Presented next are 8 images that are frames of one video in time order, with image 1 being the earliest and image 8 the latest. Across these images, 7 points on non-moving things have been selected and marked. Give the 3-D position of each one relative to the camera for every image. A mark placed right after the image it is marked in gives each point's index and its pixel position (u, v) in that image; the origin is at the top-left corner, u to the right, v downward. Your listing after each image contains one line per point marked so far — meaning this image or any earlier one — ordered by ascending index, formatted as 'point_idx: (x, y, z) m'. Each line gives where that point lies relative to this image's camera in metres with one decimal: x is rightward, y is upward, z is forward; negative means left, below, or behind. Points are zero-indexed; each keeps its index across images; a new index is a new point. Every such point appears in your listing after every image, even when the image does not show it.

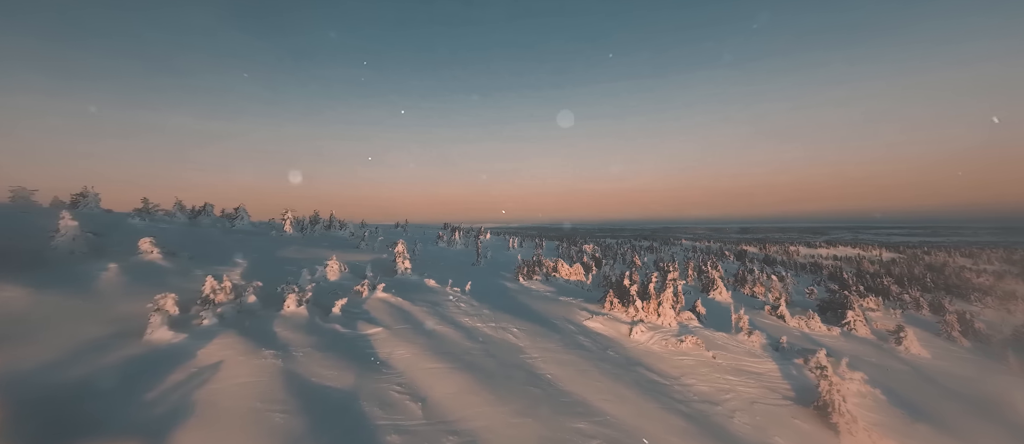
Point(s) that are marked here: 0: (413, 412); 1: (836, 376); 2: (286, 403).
0: (-2.8, -4.8, +10.3) m
1: (+9.5, -4.5, +12.3) m
2: (-5.8, -4.5, +10.2) m
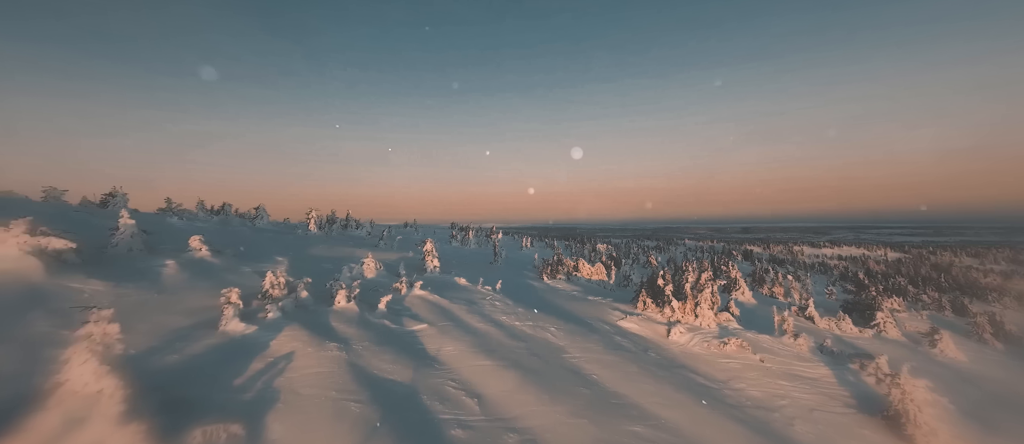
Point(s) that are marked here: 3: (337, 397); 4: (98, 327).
0: (-1.3, -4.9, +10.9) m
1: (+11.2, -4.6, +11.6) m
2: (-4.2, -4.6, +11.1) m
3: (-4.7, -4.6, +10.7) m
4: (-8.2, -1.9, +8.2) m
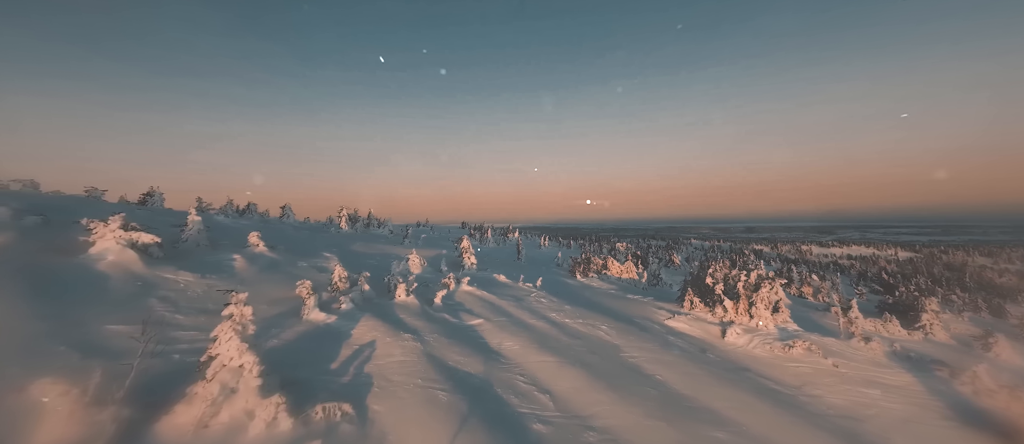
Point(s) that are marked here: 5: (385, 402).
0: (+0.9, -4.9, +11.3) m
1: (+13.4, -4.7, +10.2) m
2: (-2.0, -4.6, +11.8) m
3: (-2.5, -4.6, +11.6) m
4: (-6.3, -1.9, +9.6) m
5: (-3.2, -4.6, +10.5) m
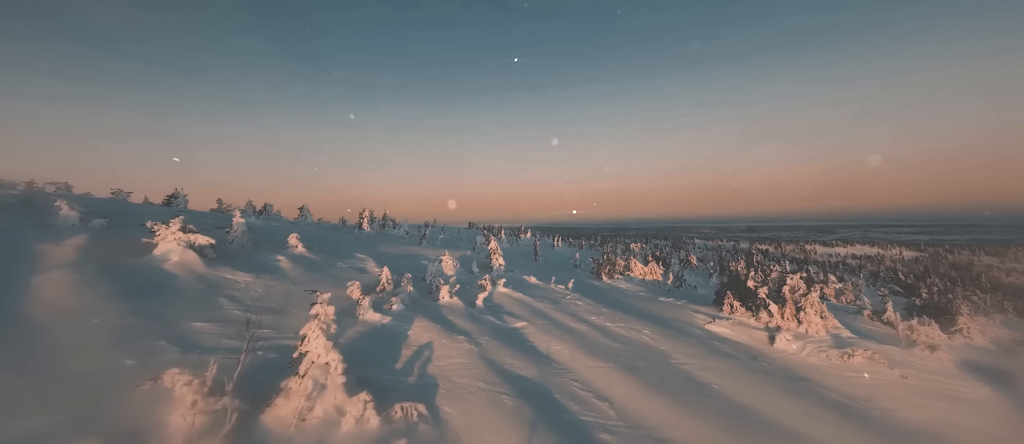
0: (+2.7, -5.1, +11.1) m
1: (+15.0, -4.8, +8.7) m
2: (-0.1, -4.8, +12.0) m
3: (-0.6, -4.8, +11.8) m
4: (-4.7, -2.1, +10.2) m
5: (-1.5, -4.8, +10.8) m
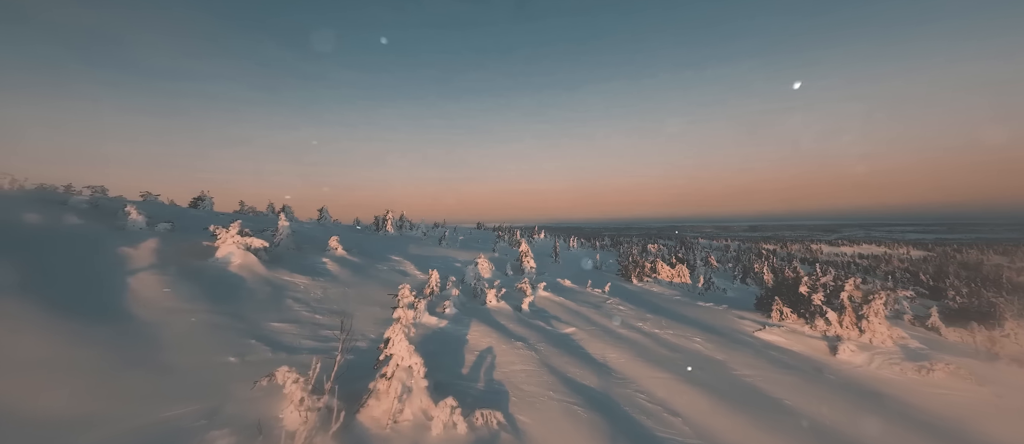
0: (+4.7, -5.3, +10.6) m
1: (+16.6, -4.9, +6.7) m
2: (+2.0, -5.0, +11.8) m
3: (+1.4, -5.0, +11.7) m
4: (-2.8, -2.3, +10.7) m
5: (+0.5, -5.0, +10.8) m
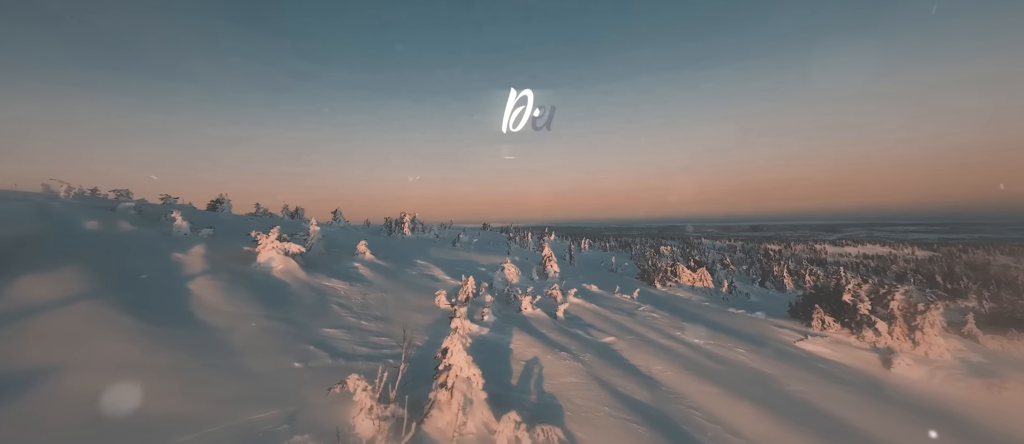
0: (+6.1, -5.6, +10.0) m
1: (+17.6, -5.0, +5.0) m
2: (+3.6, -5.3, +11.4) m
3: (+3.0, -5.3, +11.3) m
4: (-1.3, -2.6, +10.8) m
5: (+2.0, -5.3, +10.6) m
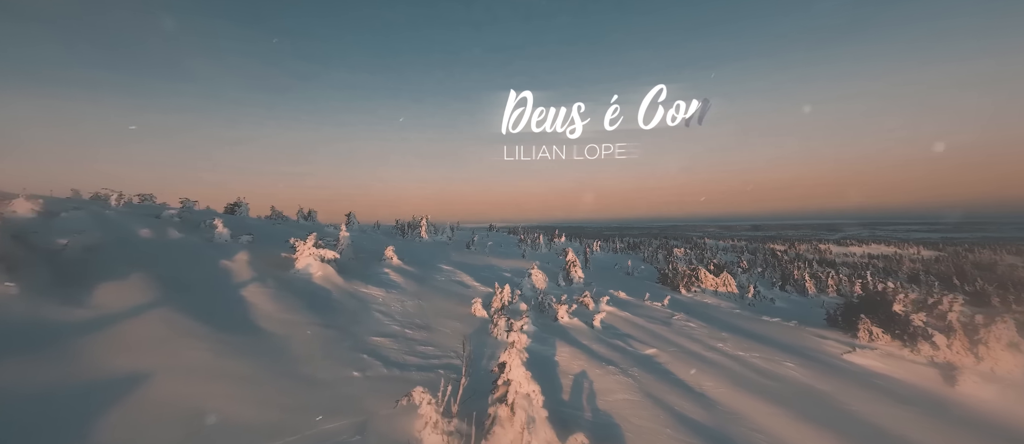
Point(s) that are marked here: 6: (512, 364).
0: (+7.5, -5.8, +9.1) m
1: (+18.5, -5.1, +3.1) m
2: (+5.1, -5.6, +10.8) m
3: (+4.6, -5.6, +10.7) m
4: (+0.2, -3.0, +10.6) m
5: (+3.5, -5.6, +10.1) m
6: (+0.1, -3.1, +9.0) m
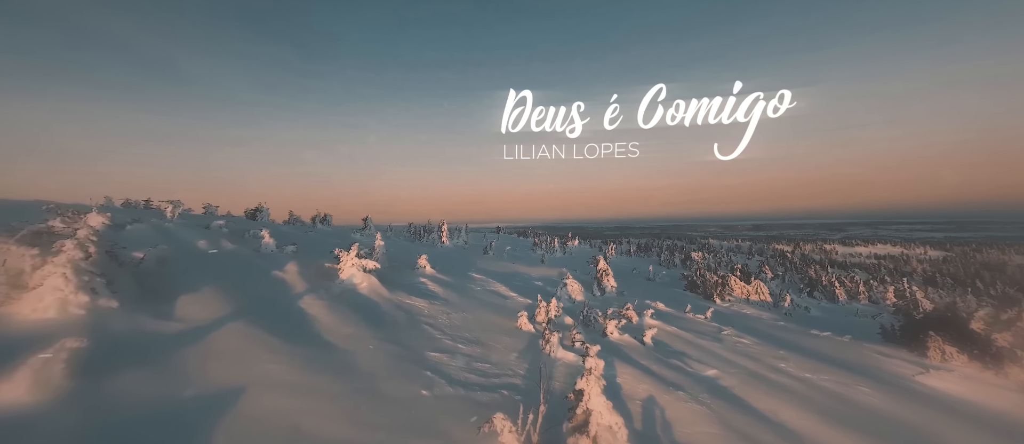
0: (+9.2, -6.2, +7.5) m
1: (+19.3, -5.1, +0.3) m
2: (+7.0, -6.1, +9.5) m
3: (+6.5, -6.1, +9.5) m
4: (+2.1, -3.5, +10.1) m
5: (+5.3, -6.0, +9.0) m
6: (+1.8, -3.6, +8.5) m
